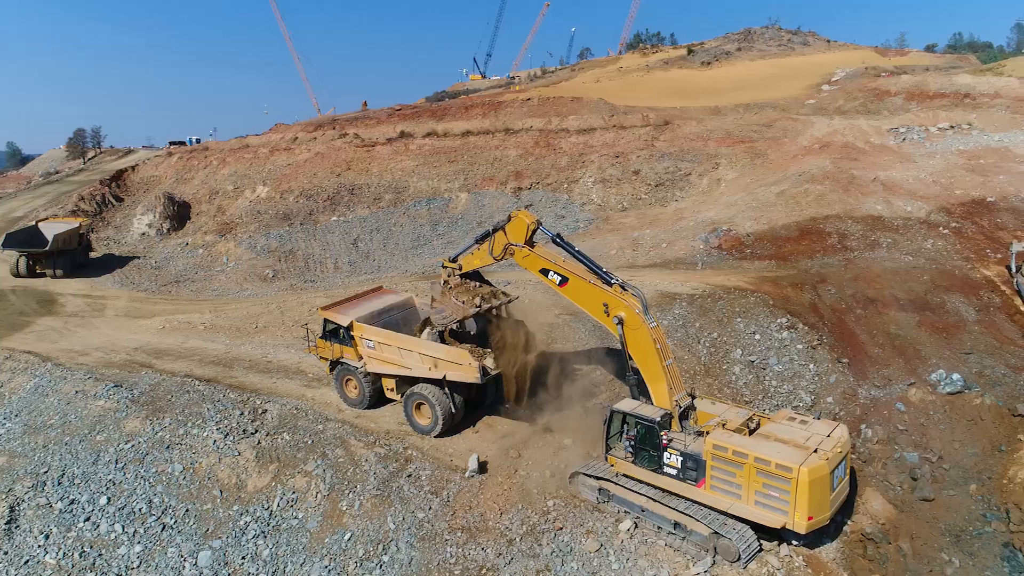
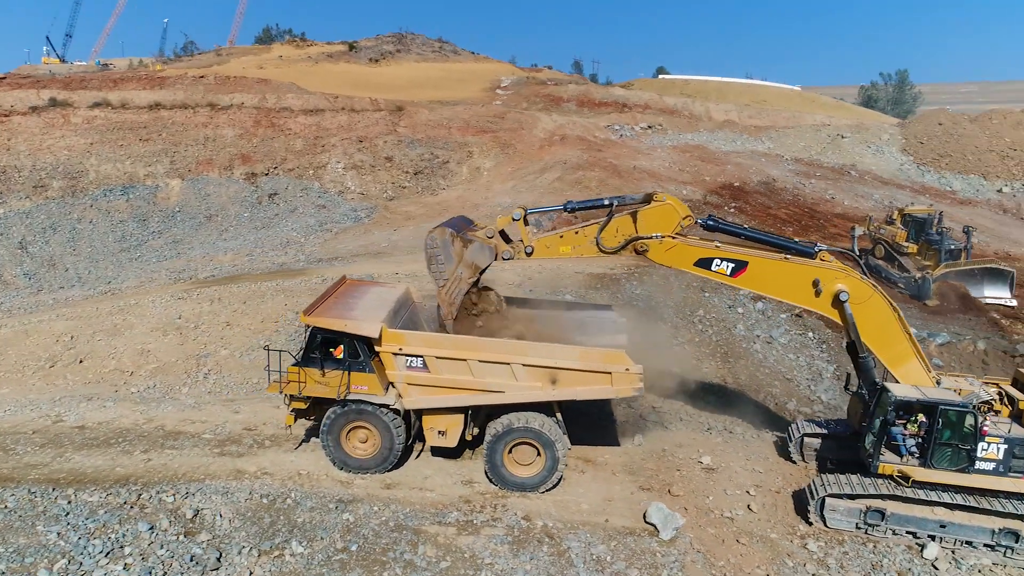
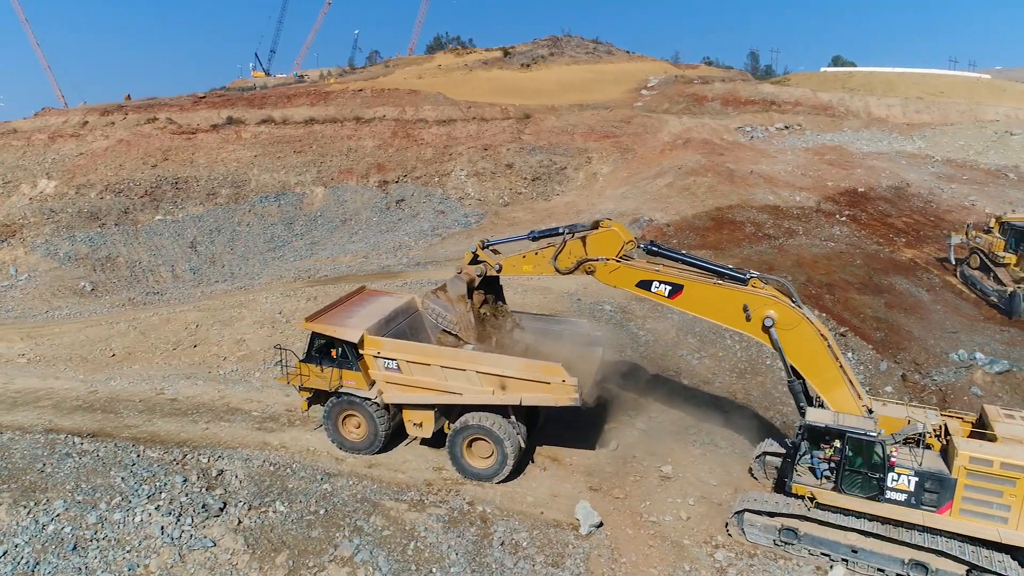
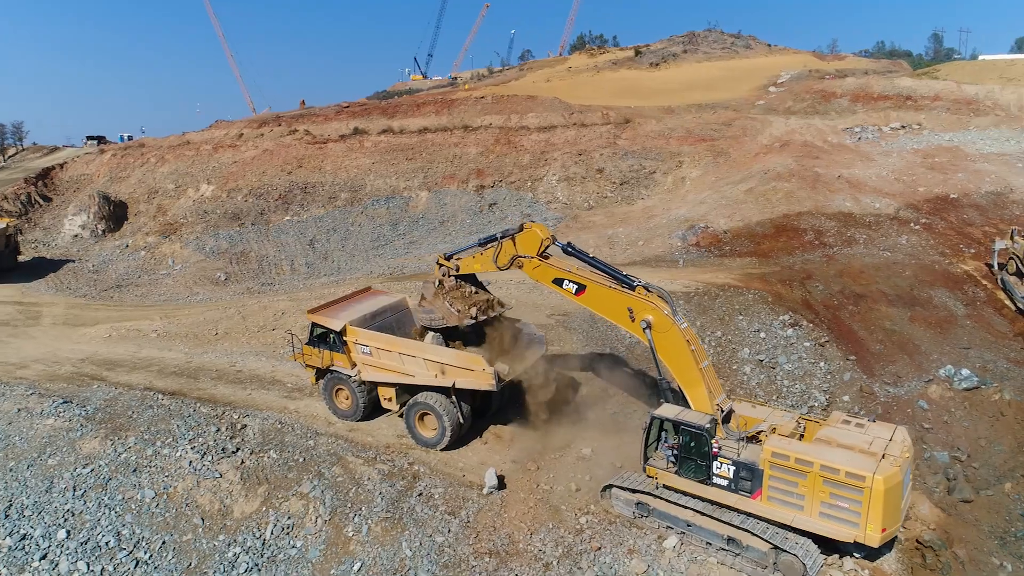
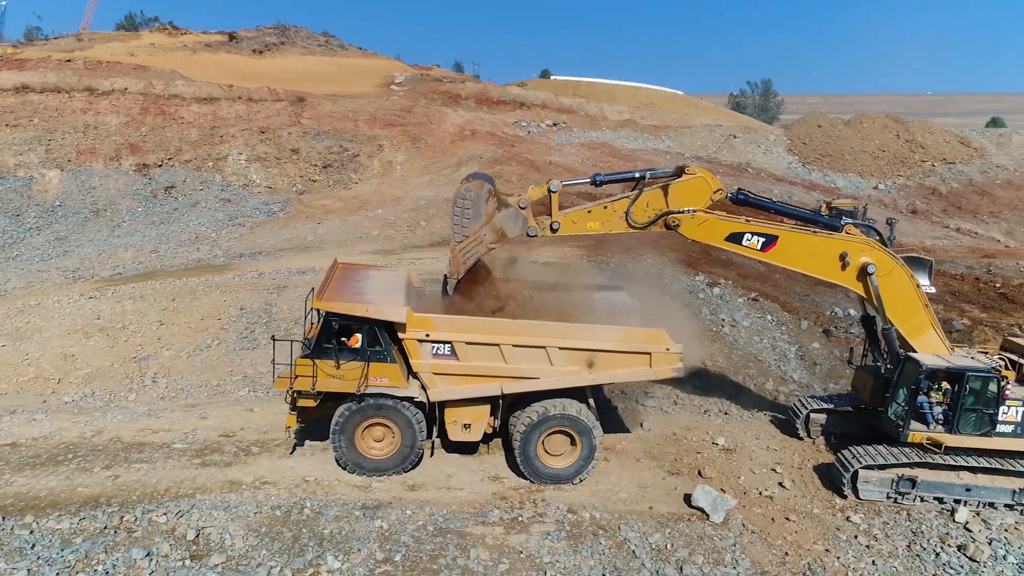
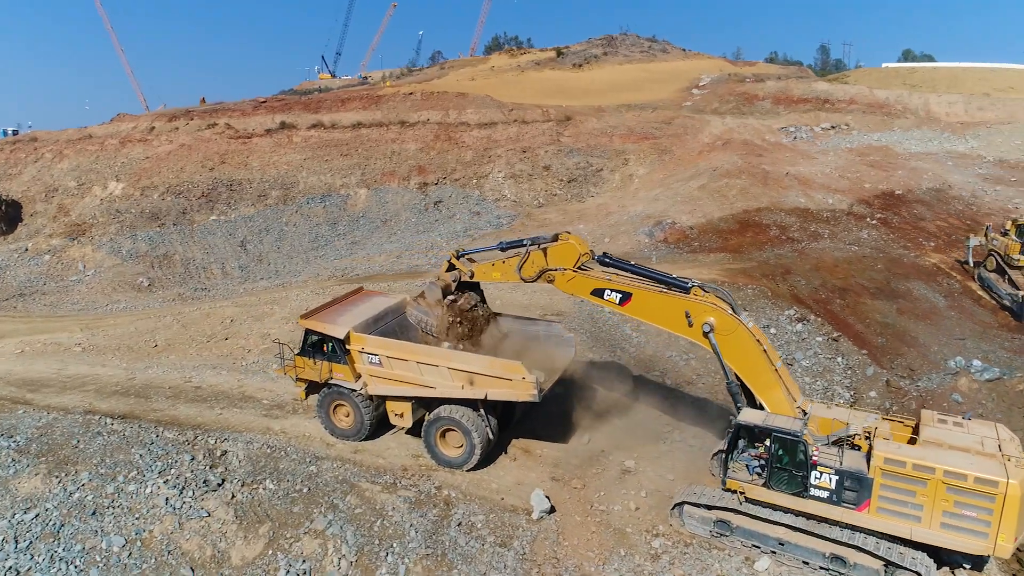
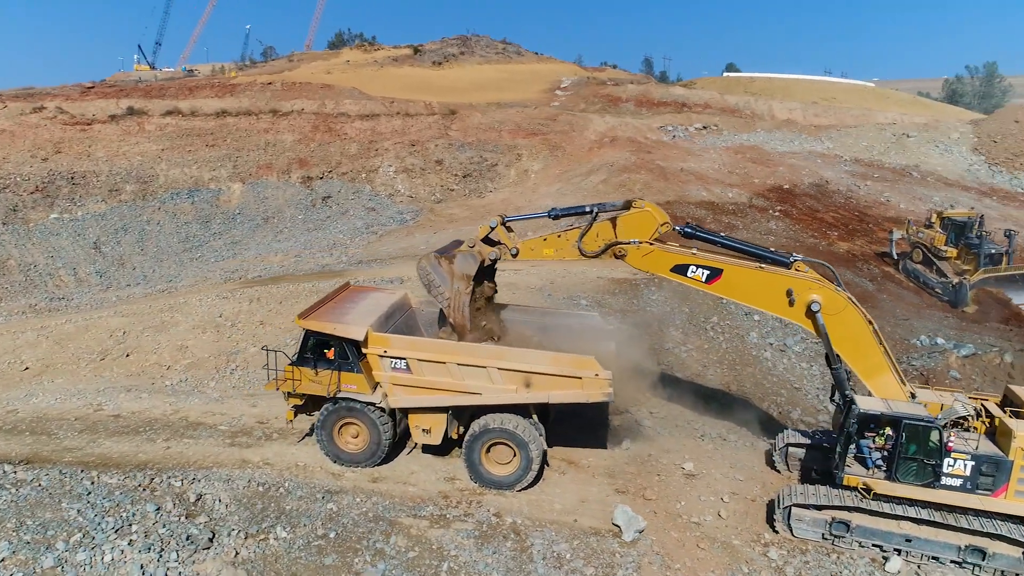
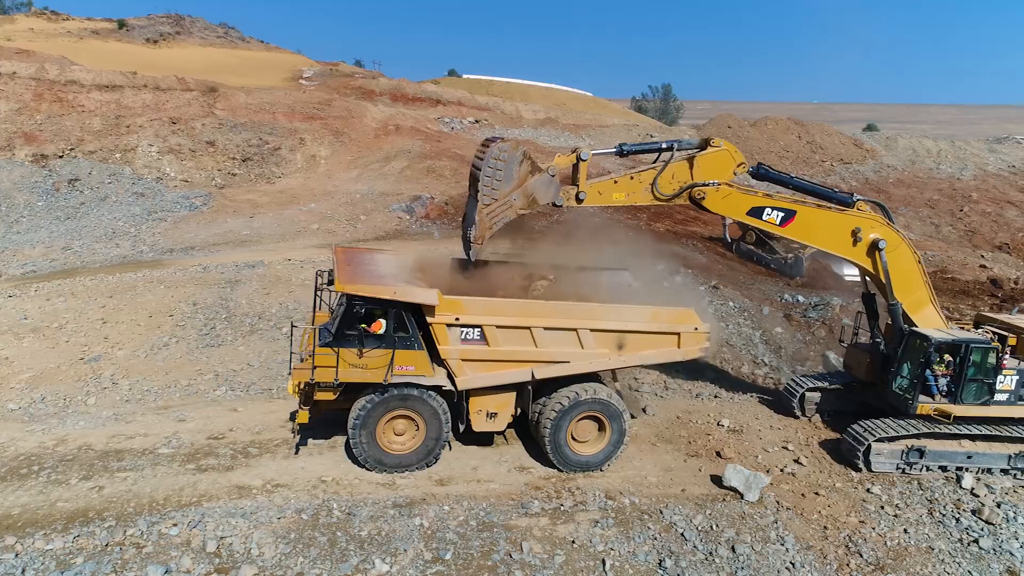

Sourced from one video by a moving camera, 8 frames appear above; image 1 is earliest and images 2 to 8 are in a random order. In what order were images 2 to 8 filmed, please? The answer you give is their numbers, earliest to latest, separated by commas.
4, 6, 3, 7, 2, 5, 8
